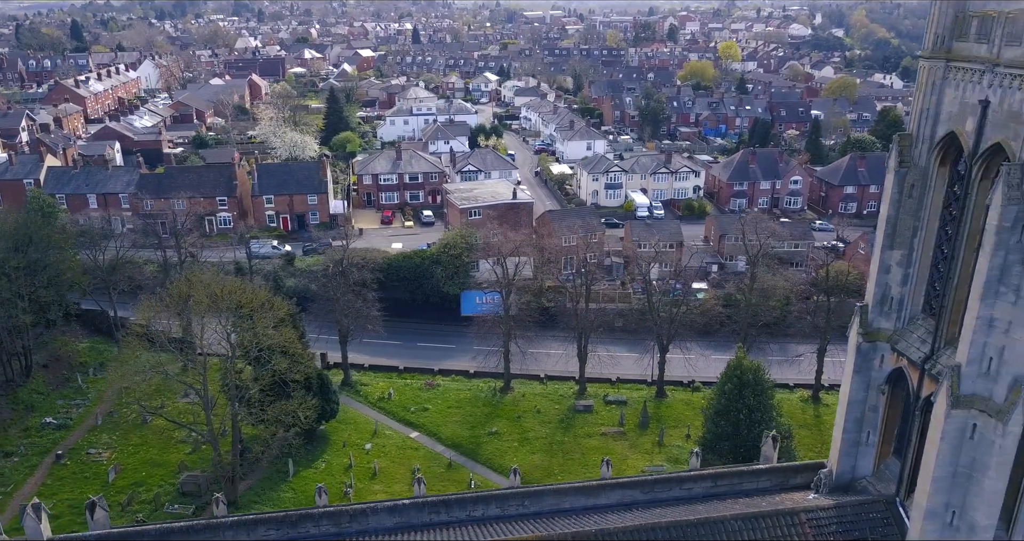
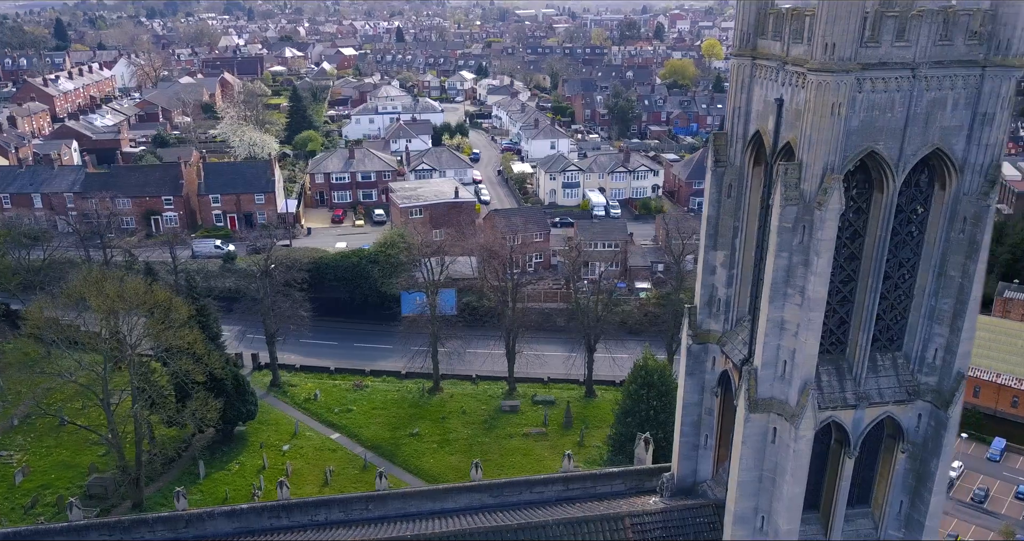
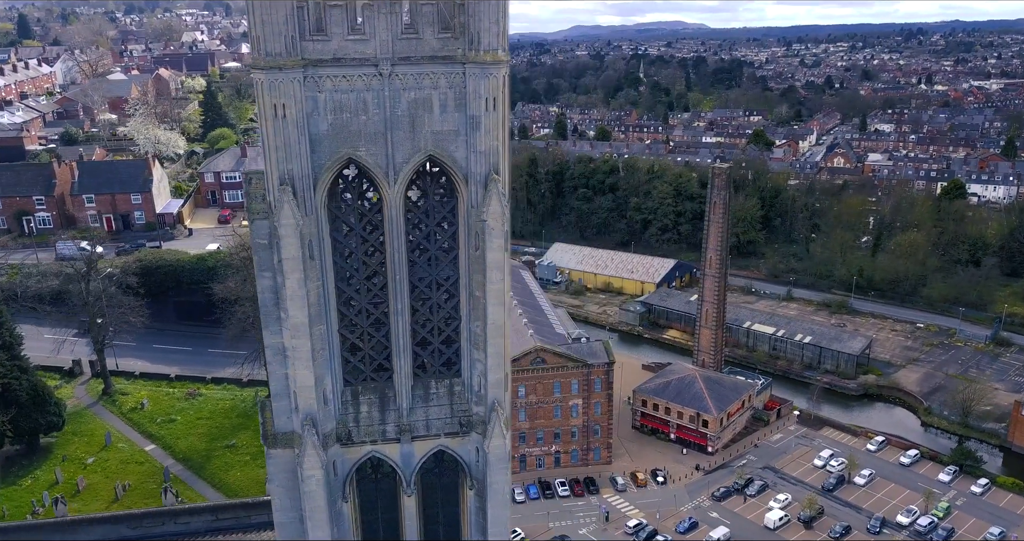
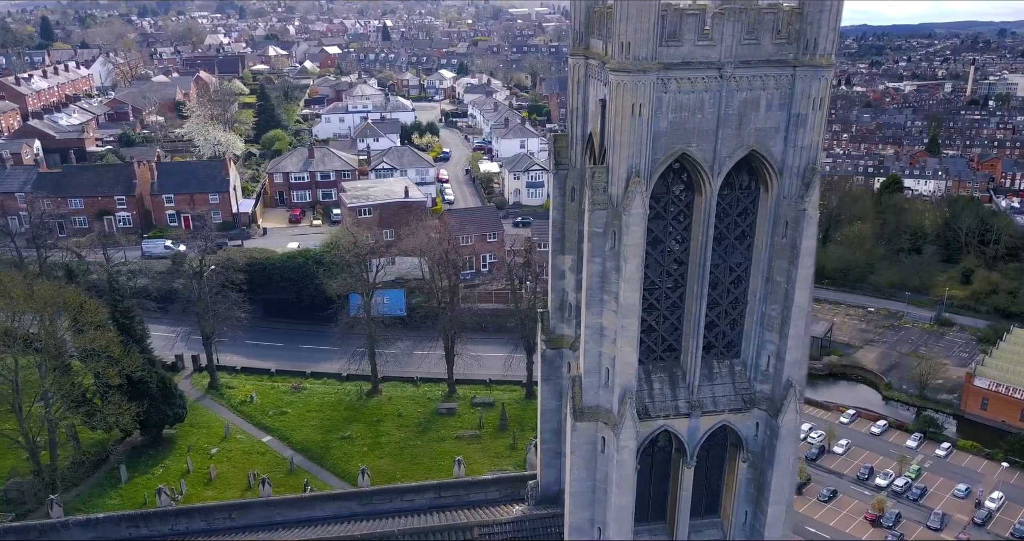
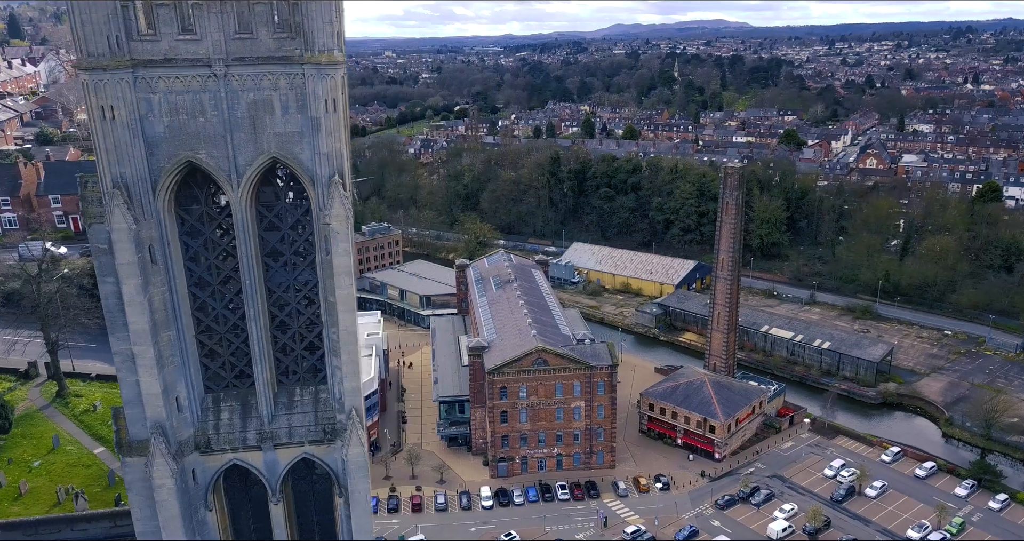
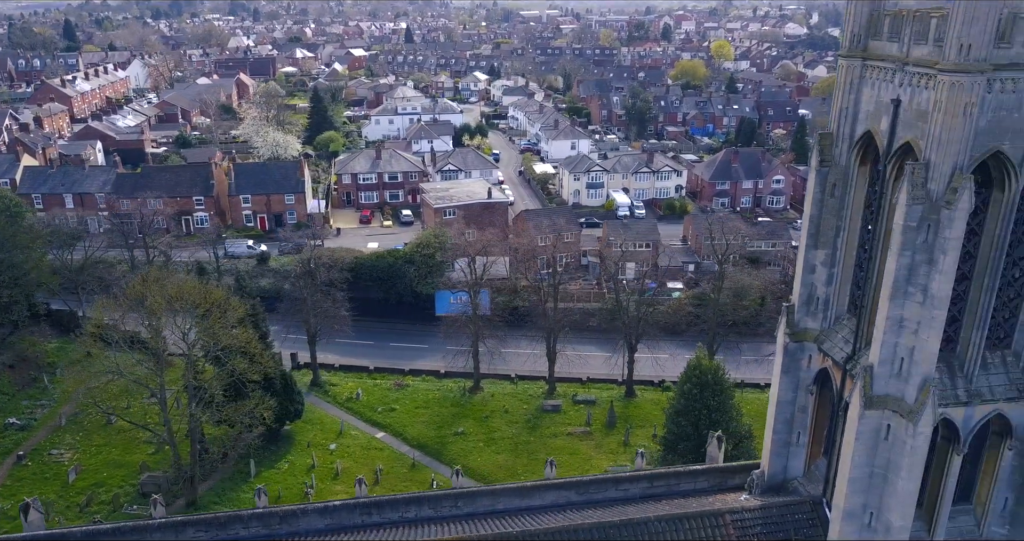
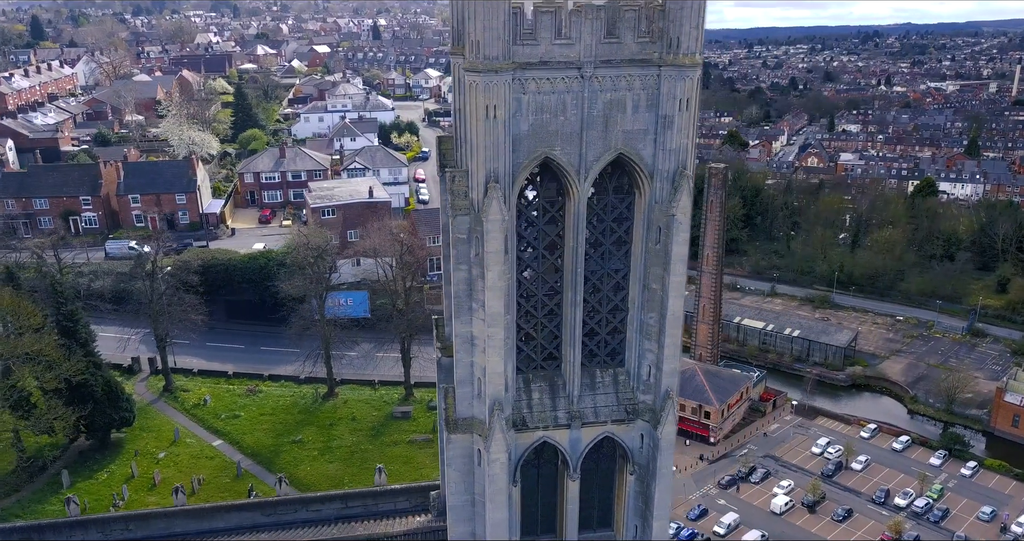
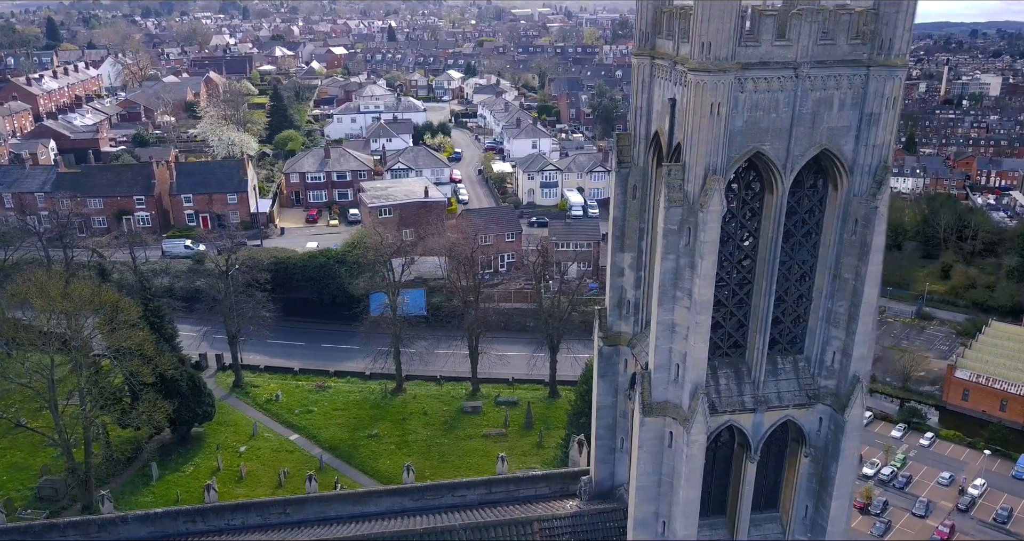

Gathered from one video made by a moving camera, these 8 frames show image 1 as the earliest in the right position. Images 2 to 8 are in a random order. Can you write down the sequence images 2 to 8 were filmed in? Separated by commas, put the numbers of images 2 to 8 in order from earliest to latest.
6, 2, 8, 4, 7, 3, 5
